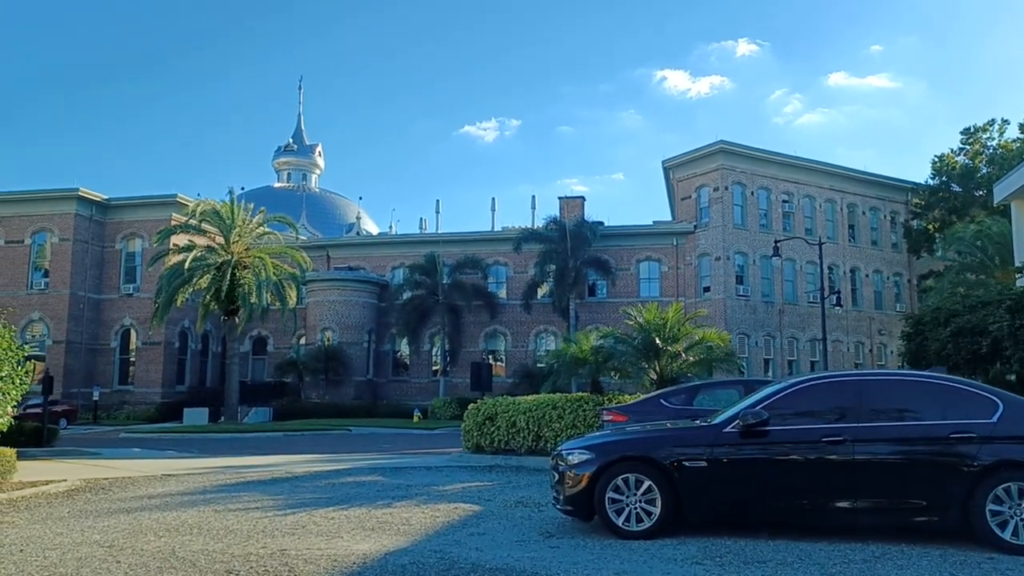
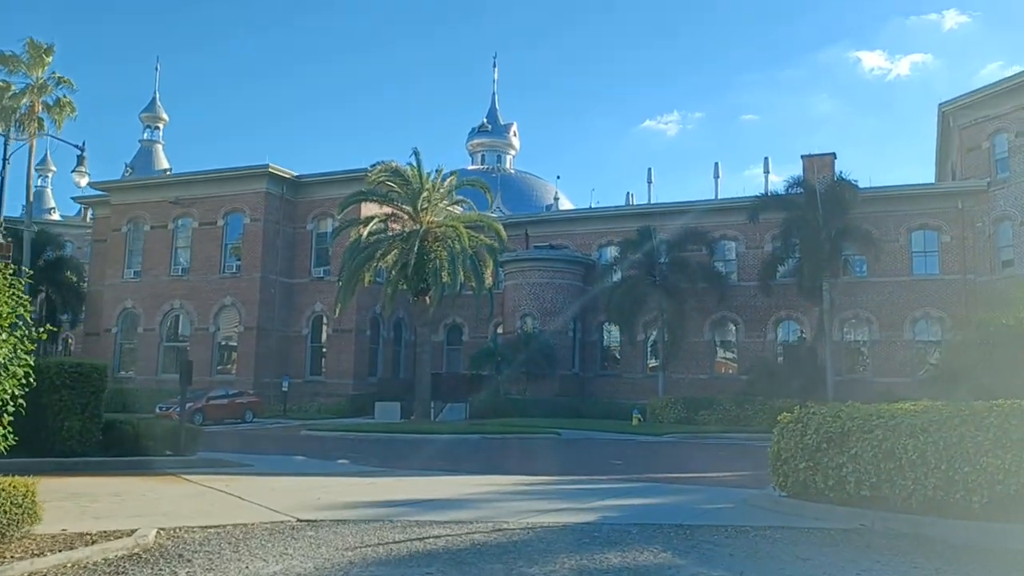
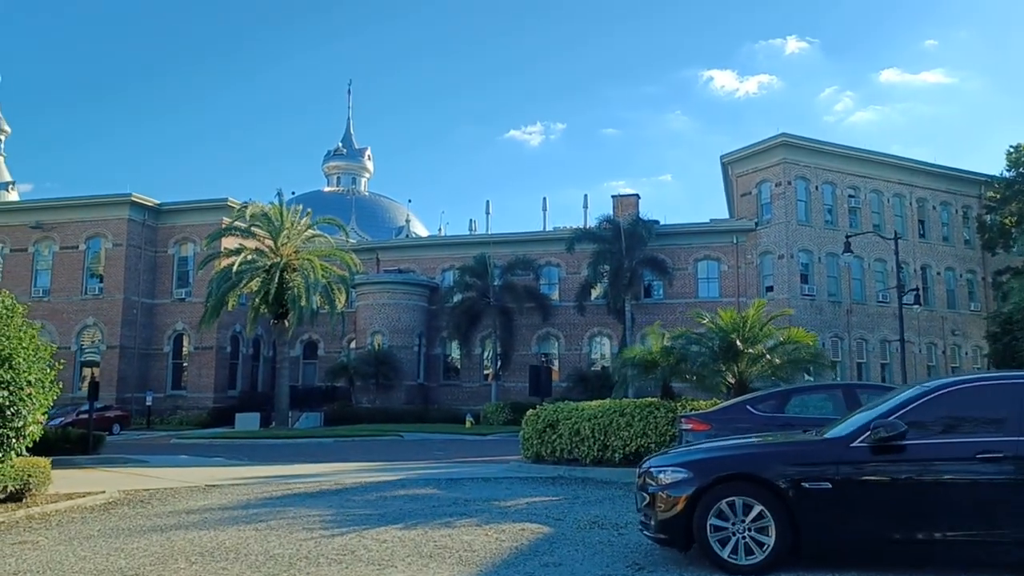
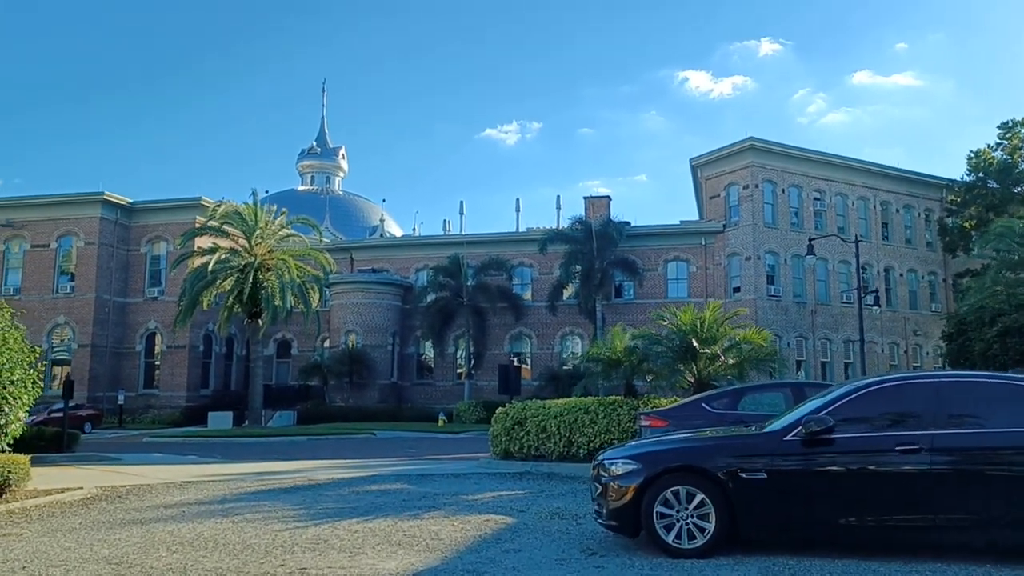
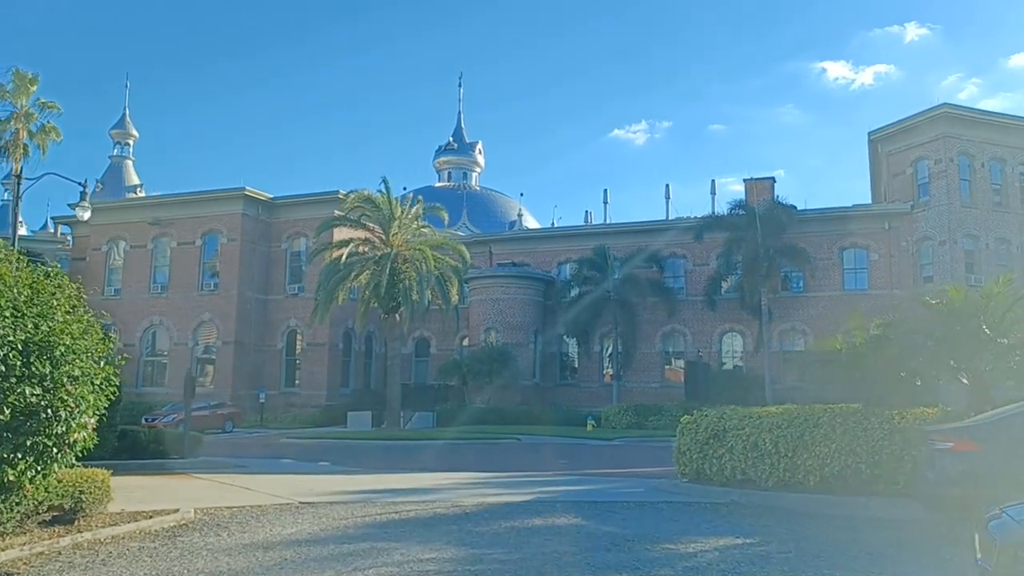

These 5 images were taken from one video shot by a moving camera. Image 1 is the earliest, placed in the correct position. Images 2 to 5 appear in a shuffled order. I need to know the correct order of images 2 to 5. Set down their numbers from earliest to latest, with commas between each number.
4, 3, 5, 2
